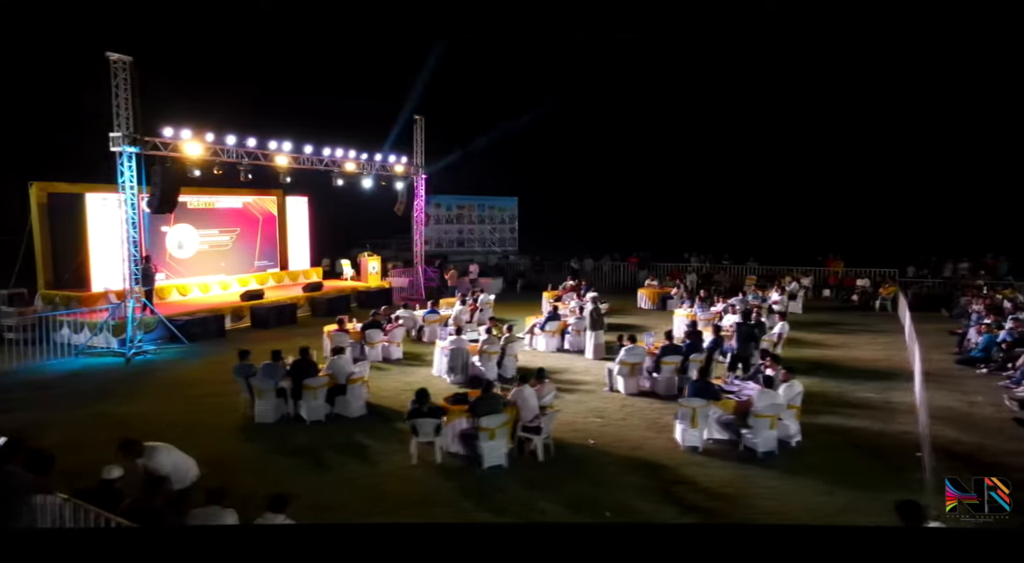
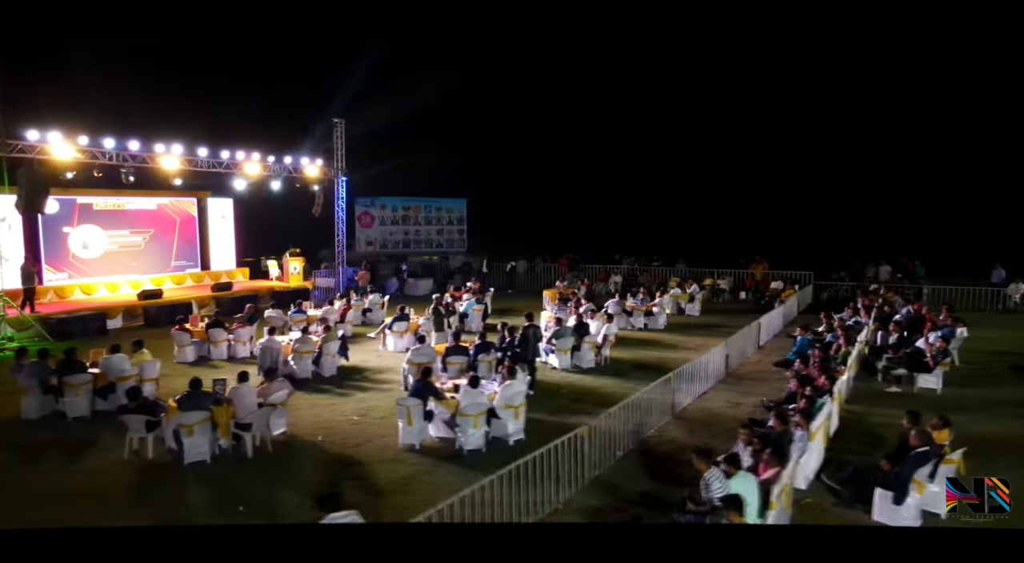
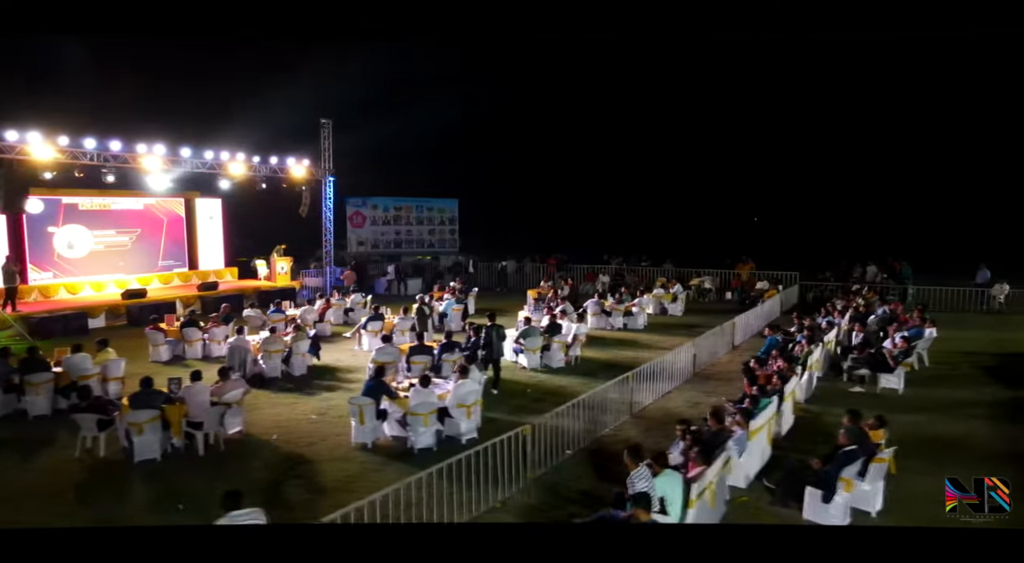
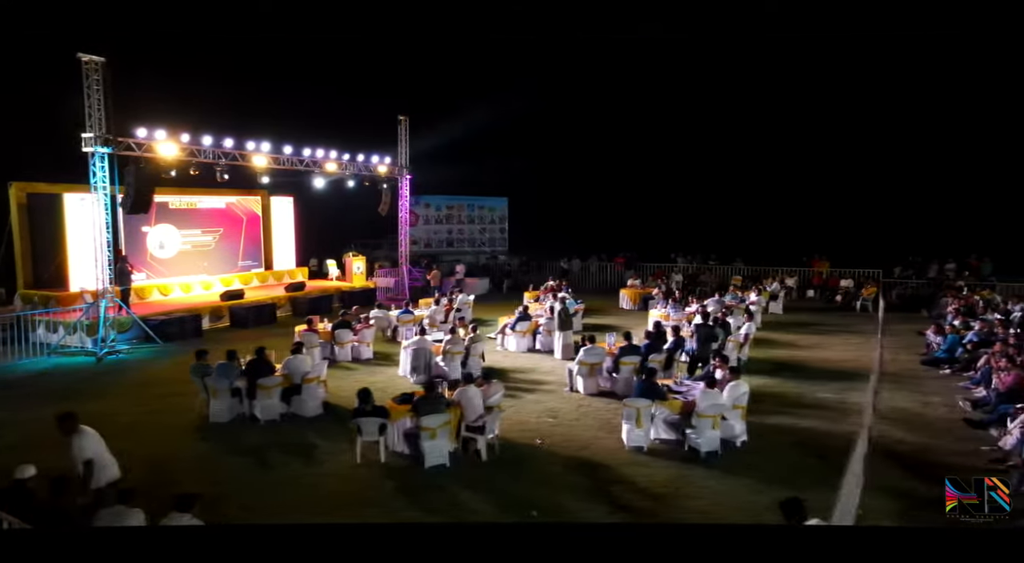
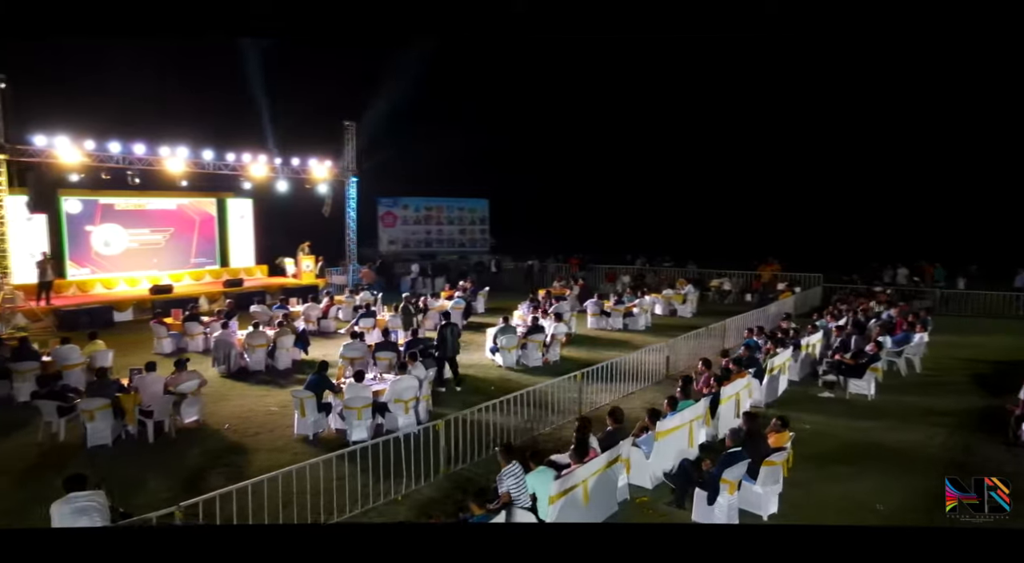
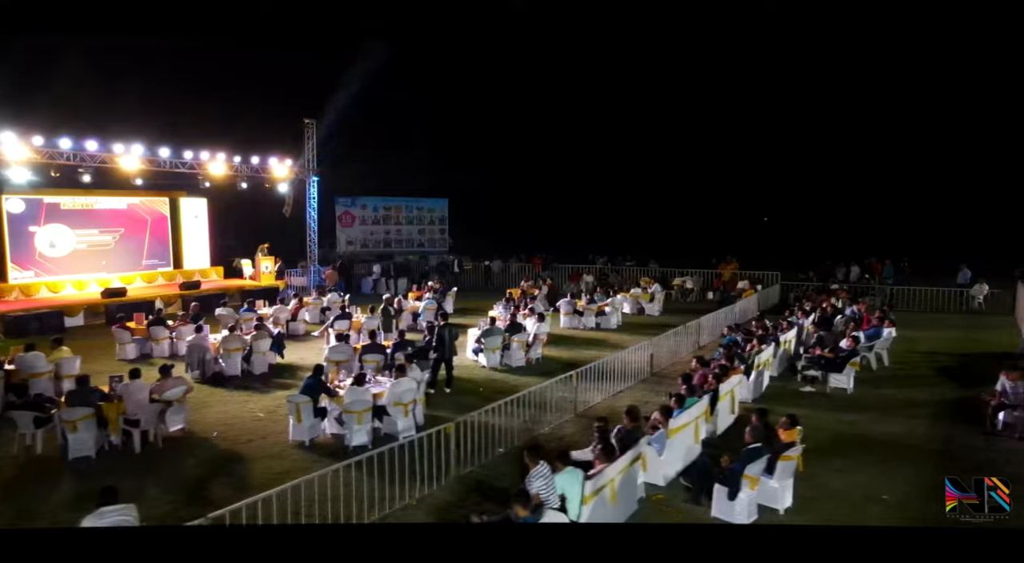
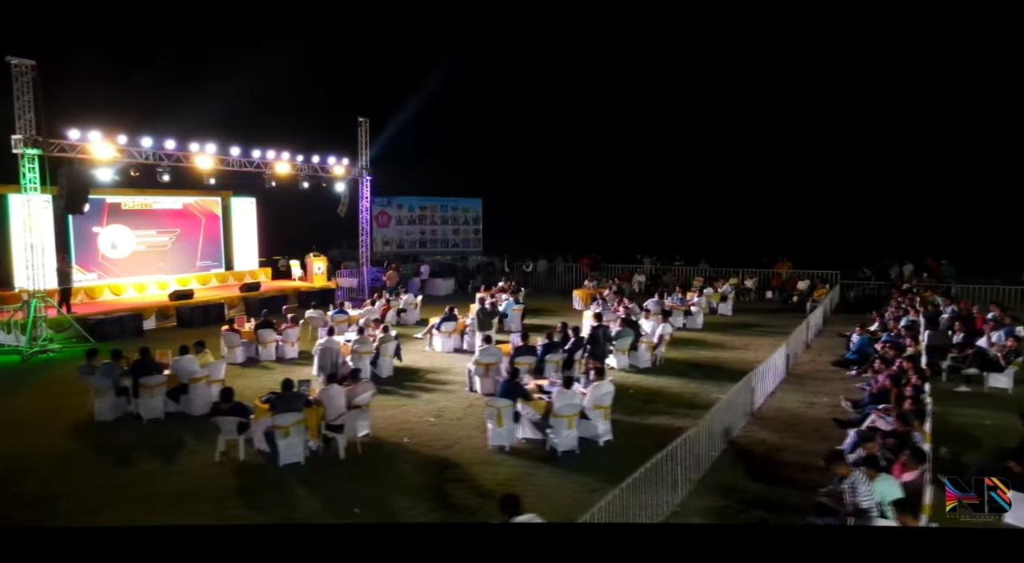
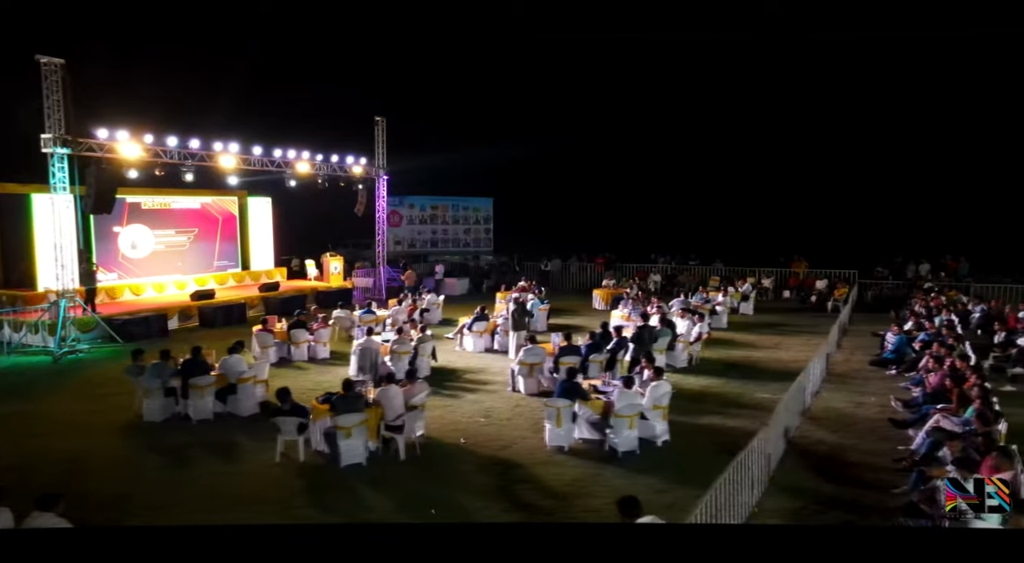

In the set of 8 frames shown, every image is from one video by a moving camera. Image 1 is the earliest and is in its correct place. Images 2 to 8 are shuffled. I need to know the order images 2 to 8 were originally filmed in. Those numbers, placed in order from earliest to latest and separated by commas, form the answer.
4, 8, 7, 2, 3, 6, 5
